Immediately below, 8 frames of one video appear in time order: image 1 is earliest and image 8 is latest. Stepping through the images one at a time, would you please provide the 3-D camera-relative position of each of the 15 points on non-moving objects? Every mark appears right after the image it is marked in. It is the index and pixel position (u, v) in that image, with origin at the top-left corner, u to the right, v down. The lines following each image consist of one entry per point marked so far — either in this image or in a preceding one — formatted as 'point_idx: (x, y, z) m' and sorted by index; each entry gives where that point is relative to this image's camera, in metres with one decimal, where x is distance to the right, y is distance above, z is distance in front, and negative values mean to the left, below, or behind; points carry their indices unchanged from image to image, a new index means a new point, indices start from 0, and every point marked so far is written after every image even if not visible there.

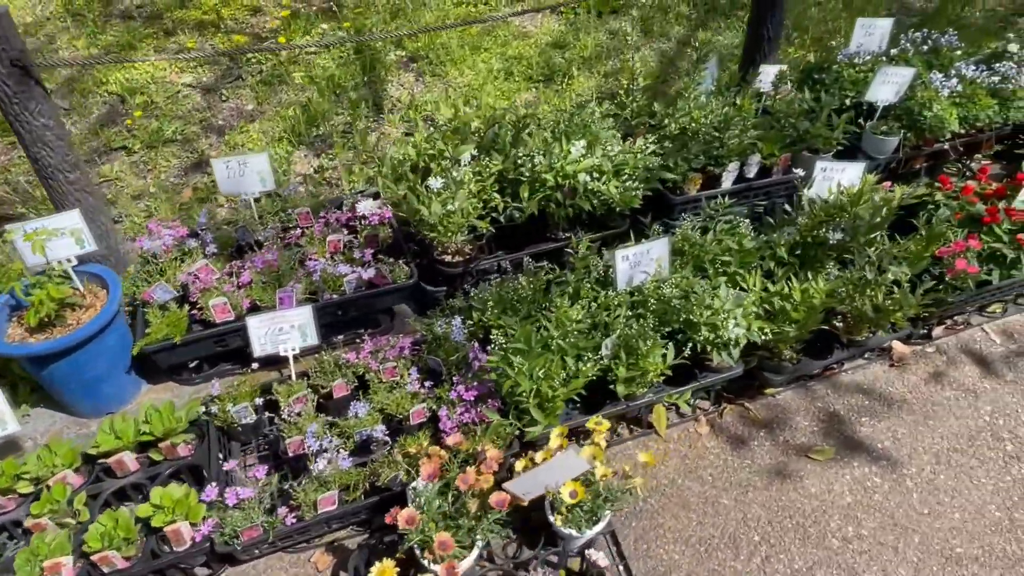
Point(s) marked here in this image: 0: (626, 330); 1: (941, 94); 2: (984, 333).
0: (+0.4, -0.1, +2.4) m
1: (+2.0, +0.9, +3.2) m
2: (+2.2, -0.2, +3.2) m
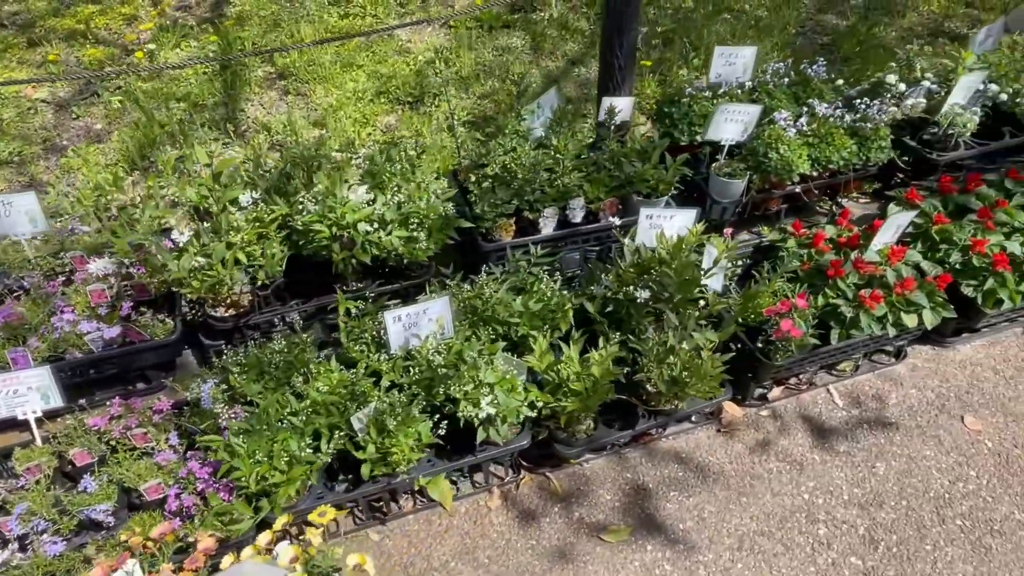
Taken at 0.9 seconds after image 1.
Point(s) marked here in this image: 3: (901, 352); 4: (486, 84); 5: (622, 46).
0: (-0.4, -0.4, +2.2) m
1: (+1.2, +0.7, +3.0) m
2: (+1.4, -0.5, +2.9) m
3: (+1.8, -0.3, +3.0) m
4: (-0.2, +1.3, +4.2) m
5: (+0.5, +1.2, +3.2) m
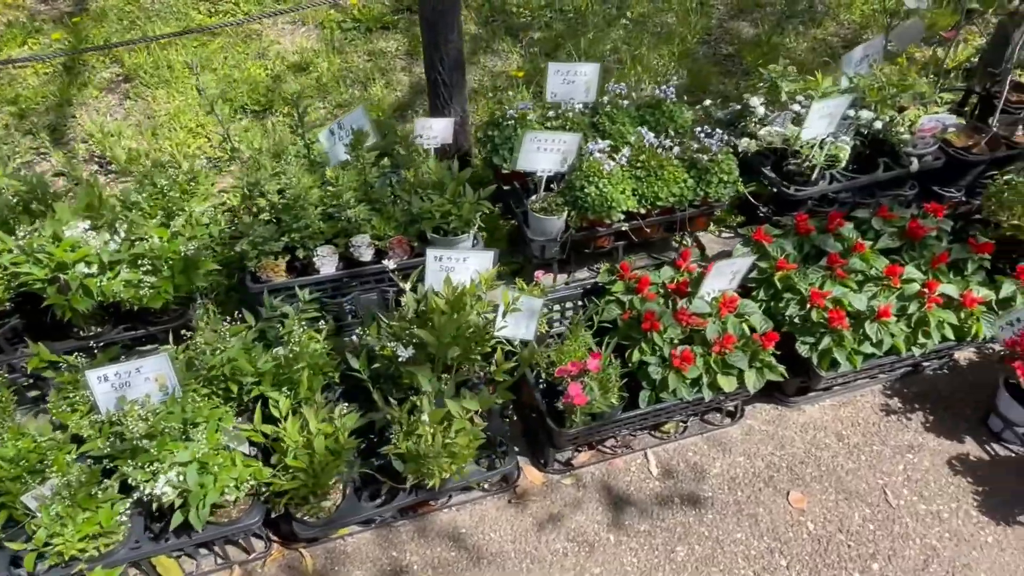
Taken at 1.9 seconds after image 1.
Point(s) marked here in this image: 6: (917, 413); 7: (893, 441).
0: (-1.3, -0.5, +1.9) m
1: (+0.4, +0.5, +2.6) m
2: (+0.5, -0.7, +2.6) m
3: (+0.9, -0.5, +2.7) m
4: (-1.0, +1.1, +3.9) m
5: (-0.3, +1.0, +2.9) m
6: (+1.7, -0.5, +2.8) m
7: (+1.5, -0.6, +2.7) m
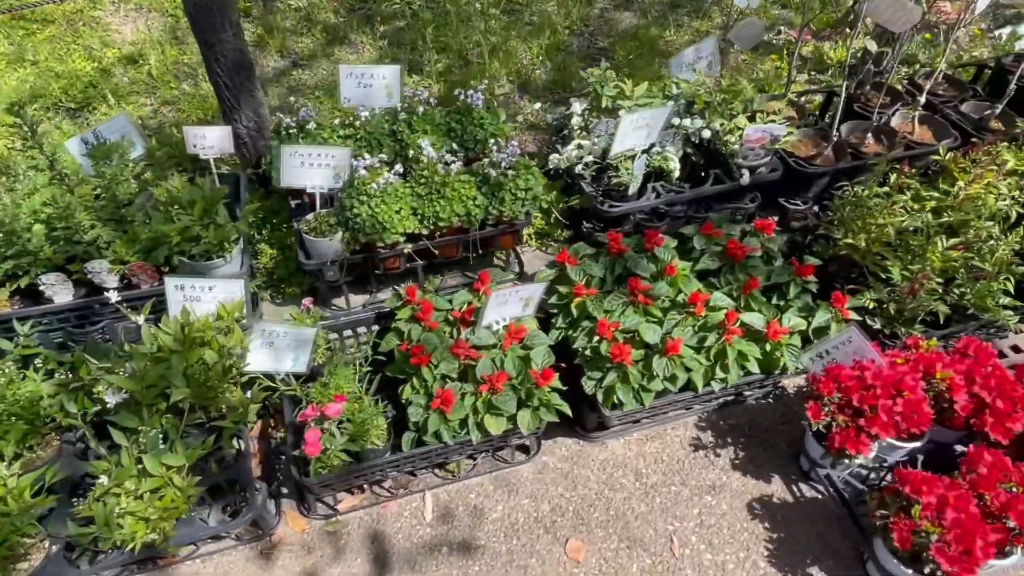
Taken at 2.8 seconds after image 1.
0: (-2.1, -0.7, +1.7) m
1: (-0.4, +0.4, +2.4) m
2: (-0.3, -0.8, +2.4) m
3: (+0.1, -0.6, +2.5) m
4: (-1.8, +1.1, +3.6) m
5: (-1.1, +0.9, +2.6) m
6: (+0.8, -0.6, +2.6) m
7: (+0.7, -0.7, +2.5) m
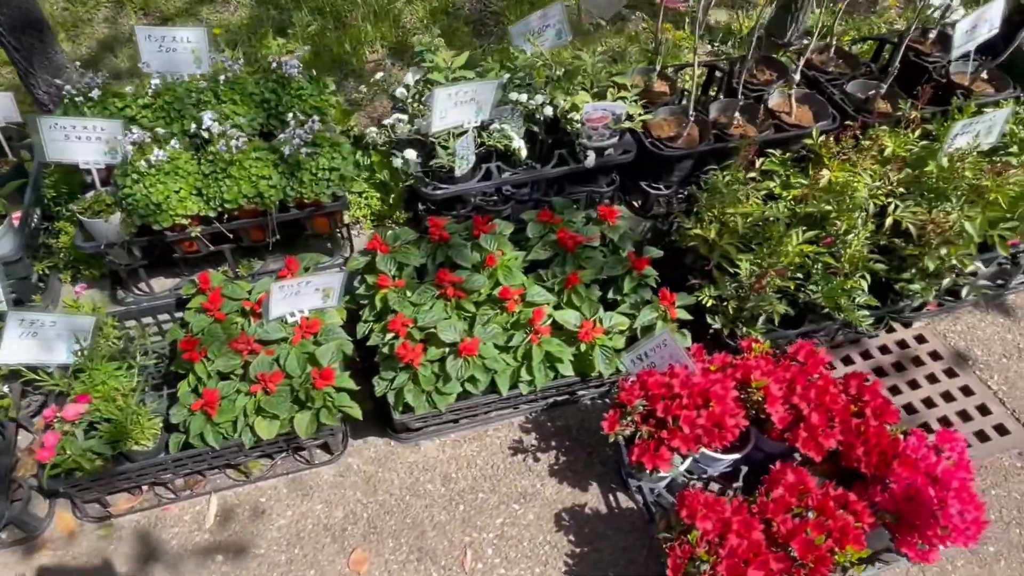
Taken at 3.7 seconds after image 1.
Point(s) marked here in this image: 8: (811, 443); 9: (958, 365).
0: (-2.8, -0.6, +1.5) m
1: (-1.1, +0.4, +2.2) m
2: (-1.0, -0.7, +2.2) m
3: (-0.6, -0.6, +2.4) m
4: (-2.5, +1.2, +3.3) m
5: (-1.8, +0.9, +2.4) m
6: (+0.1, -0.6, +2.4) m
7: (0.0, -0.7, +2.3) m
8: (+0.9, -0.5, +2.0) m
9: (+1.8, -0.3, +2.7) m
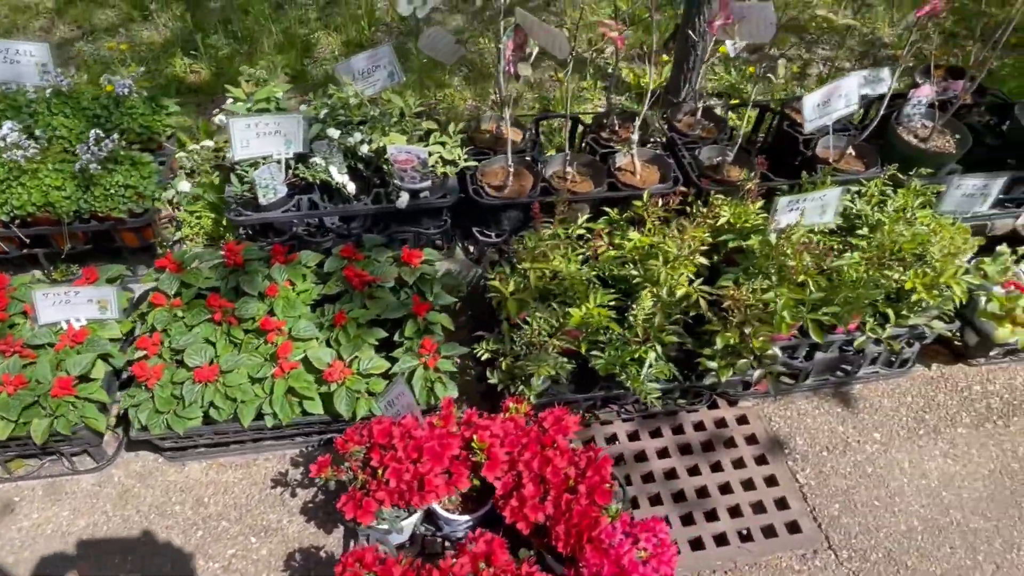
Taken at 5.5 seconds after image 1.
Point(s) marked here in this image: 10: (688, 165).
0: (-3.7, -0.4, +1.8) m
1: (-1.9, +0.4, +2.3) m
2: (-1.9, -0.7, +2.3) m
3: (-1.5, -0.6, +2.4) m
4: (-3.0, +1.3, +3.6) m
5: (-2.5, +1.0, +2.6) m
6: (-0.7, -0.7, +2.4) m
7: (-0.9, -0.8, +2.3) m
8: (0.0, -0.7, +1.9) m
9: (+1.0, -0.6, +2.6) m
10: (+0.7, +0.5, +2.8) m
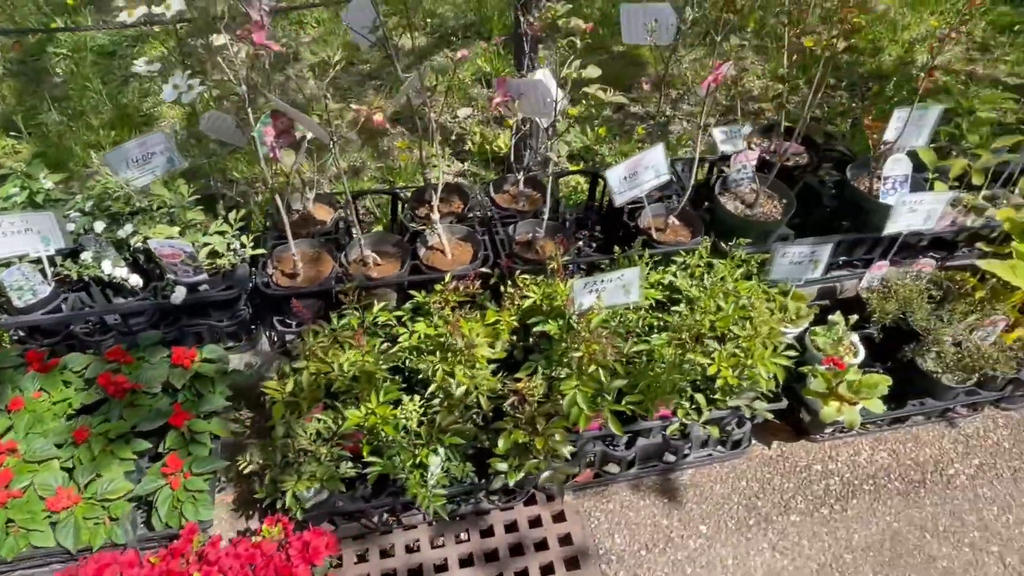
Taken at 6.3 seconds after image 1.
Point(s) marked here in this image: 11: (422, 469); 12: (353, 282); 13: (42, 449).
0: (-4.5, -0.8, +1.5) m
1: (-2.6, 0.0, +2.1) m
2: (-2.6, -1.1, +2.0) m
3: (-2.2, -1.0, +2.1) m
4: (-3.9, +0.8, +3.4) m
5: (-3.3, +0.6, +2.4) m
6: (-1.5, -1.1, +2.1) m
7: (-1.6, -1.2, +2.0) m
8: (-0.7, -1.0, +1.7) m
9: (+0.3, -0.9, +2.4) m
10: (0.0, +0.2, +2.7) m
11: (-0.3, -0.6, +2.2) m
12: (-0.6, 0.0, +2.5) m
13: (-1.5, -0.5, +2.1) m
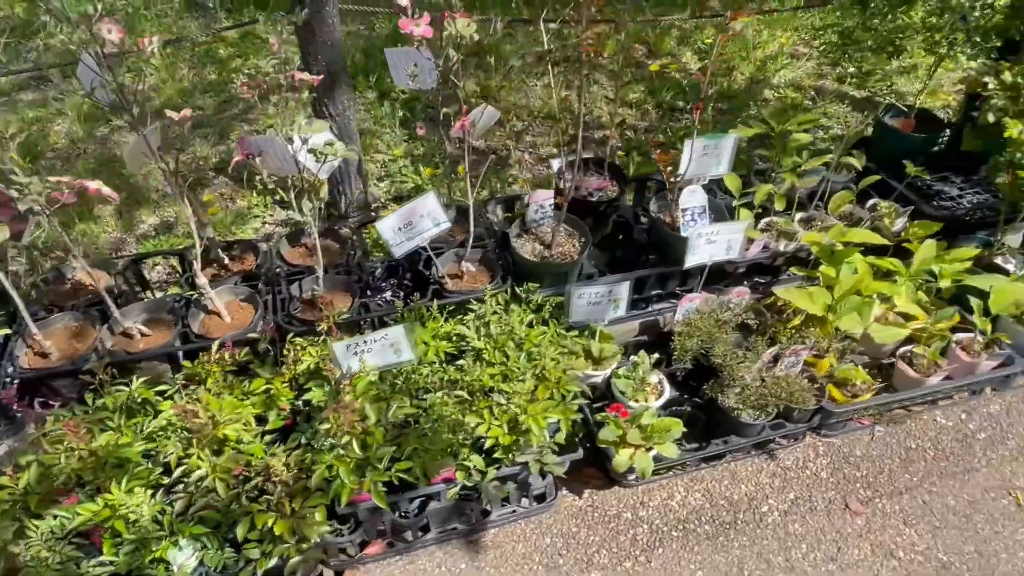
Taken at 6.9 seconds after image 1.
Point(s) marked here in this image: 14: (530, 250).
0: (-5.1, -1.3, +1.1) m
1: (-3.4, -0.4, +1.8) m
2: (-3.3, -1.5, +1.7) m
3: (-2.9, -1.4, +1.9) m
4: (-4.7, +0.3, +3.1) m
5: (-4.1, +0.1, +2.1) m
6: (-2.2, -1.4, +1.9) m
7: (-2.3, -1.5, +1.8) m
8: (-1.4, -1.2, +1.5) m
9: (-0.5, -1.1, +2.2) m
10: (-0.9, -0.1, +2.5) m
11: (-1.0, -0.8, +2.0) m
12: (-1.4, -0.2, +2.3) m
13: (-2.2, -0.8, +1.8) m
14: (+0.1, +0.2, +2.7) m
